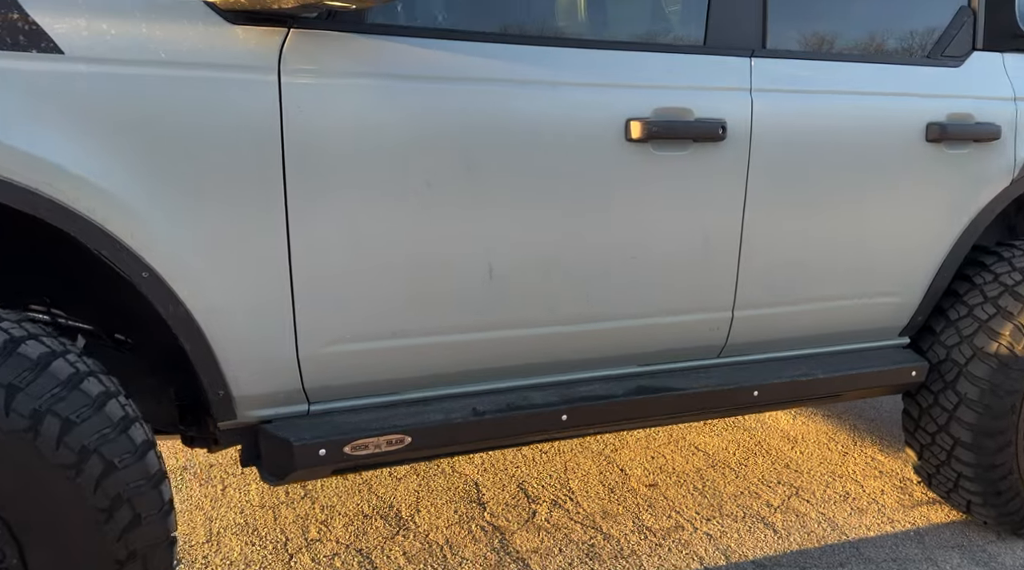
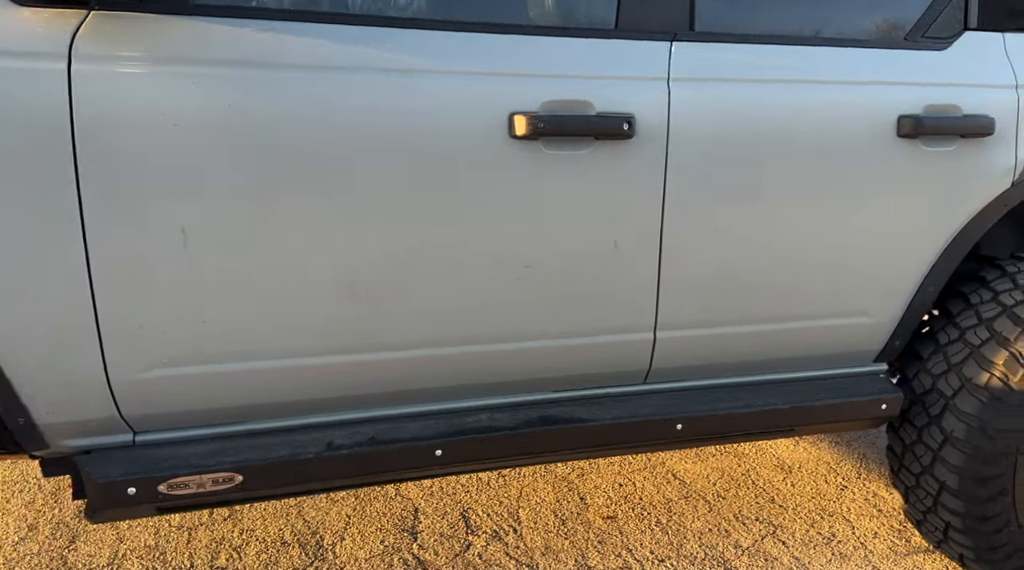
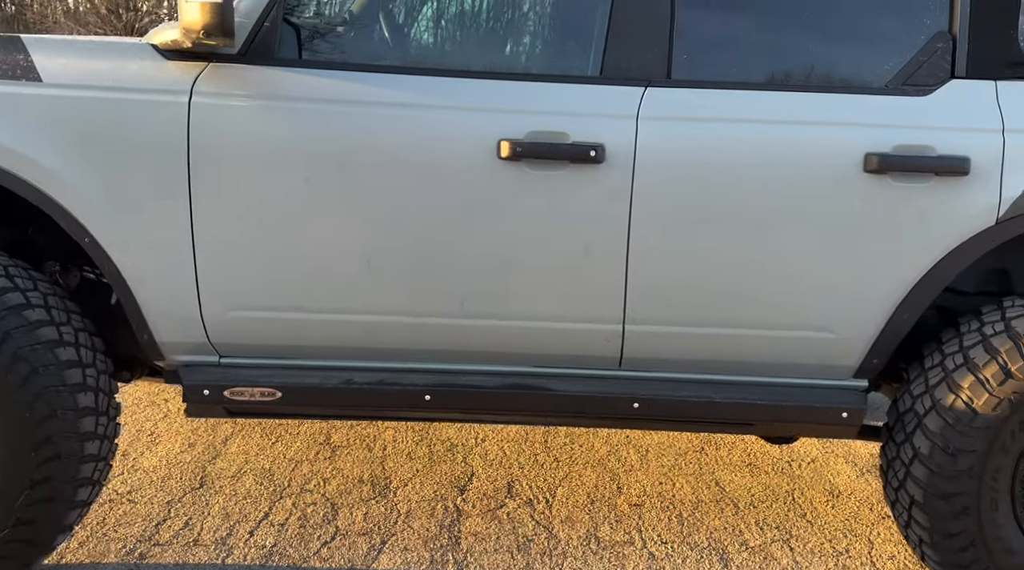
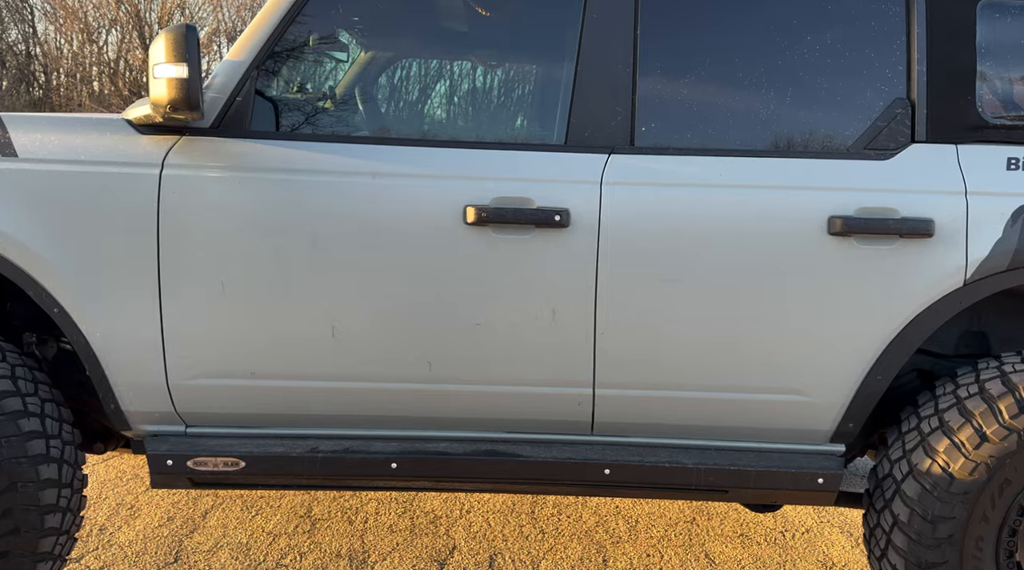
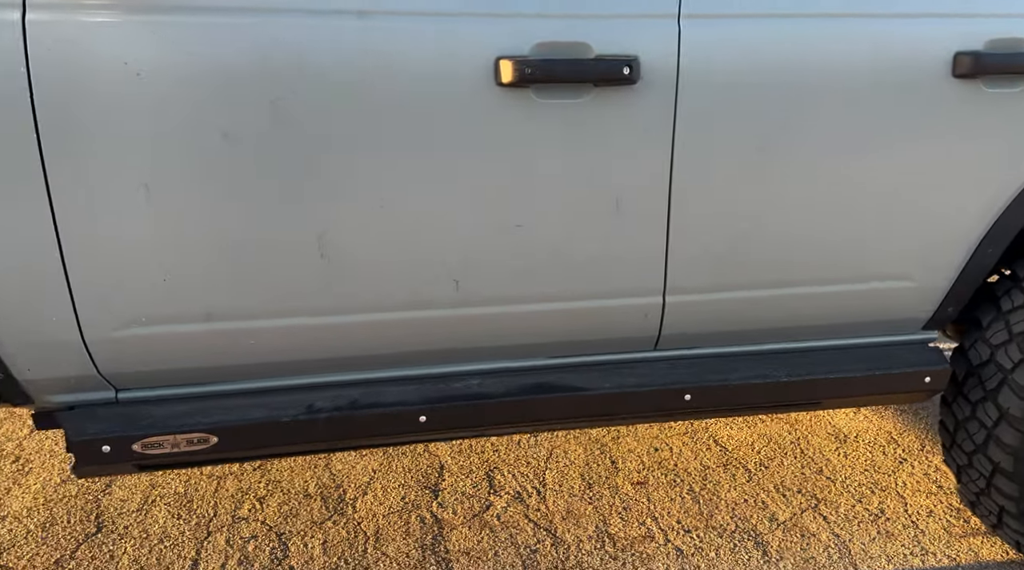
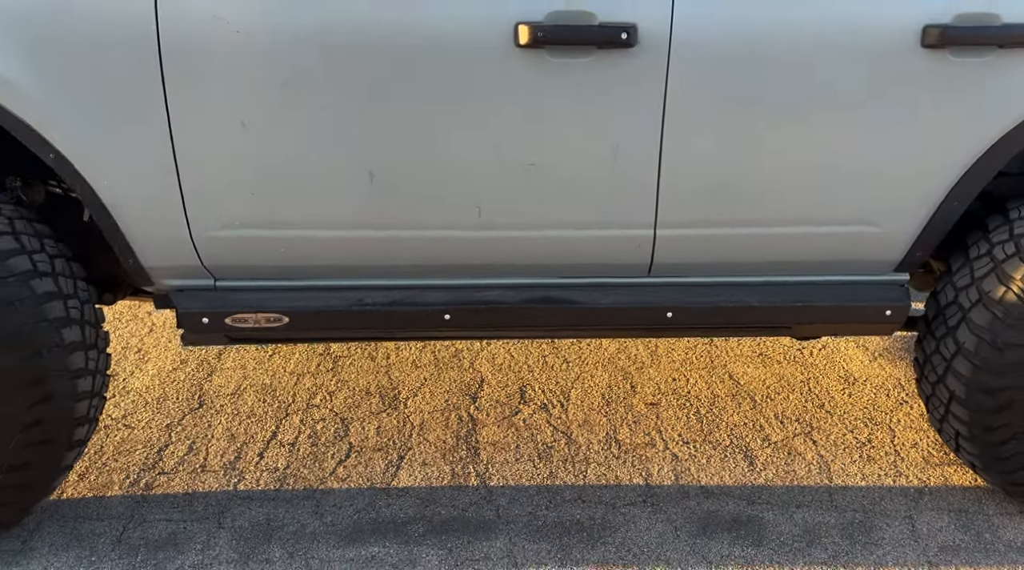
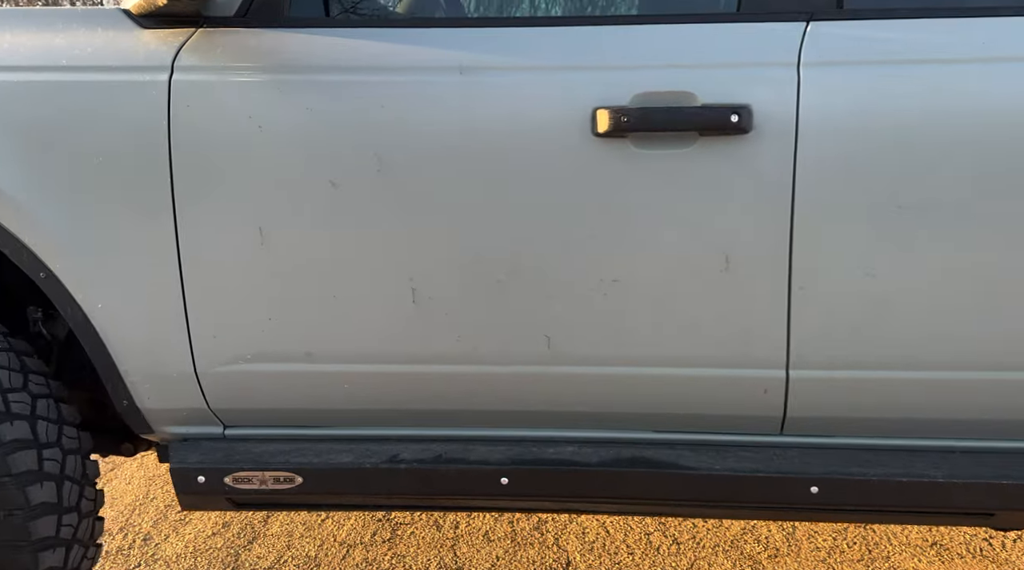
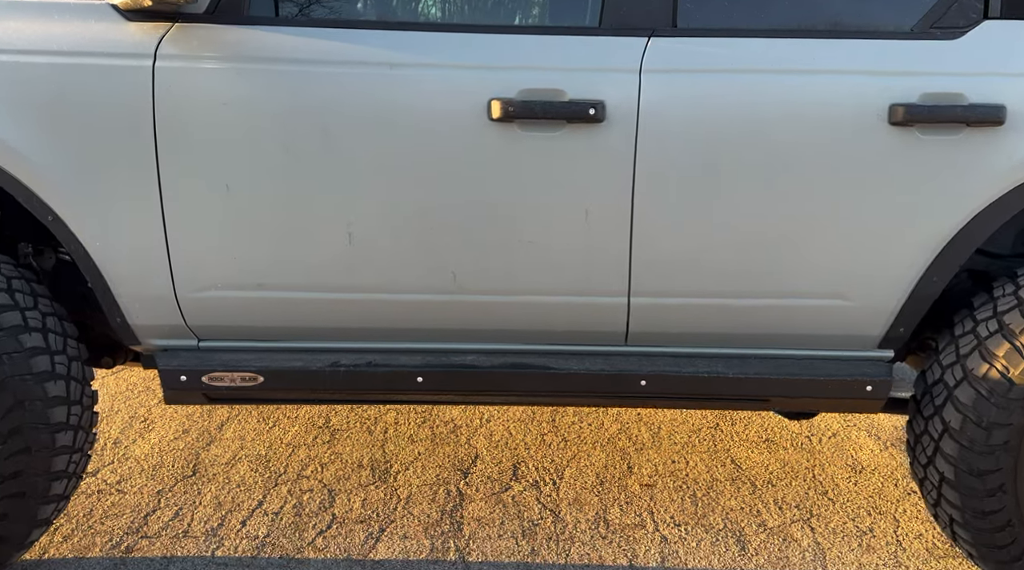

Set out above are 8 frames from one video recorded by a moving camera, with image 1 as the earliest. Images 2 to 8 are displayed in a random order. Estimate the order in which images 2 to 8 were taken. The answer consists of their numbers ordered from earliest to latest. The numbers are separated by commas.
2, 5, 6, 3, 4, 8, 7
